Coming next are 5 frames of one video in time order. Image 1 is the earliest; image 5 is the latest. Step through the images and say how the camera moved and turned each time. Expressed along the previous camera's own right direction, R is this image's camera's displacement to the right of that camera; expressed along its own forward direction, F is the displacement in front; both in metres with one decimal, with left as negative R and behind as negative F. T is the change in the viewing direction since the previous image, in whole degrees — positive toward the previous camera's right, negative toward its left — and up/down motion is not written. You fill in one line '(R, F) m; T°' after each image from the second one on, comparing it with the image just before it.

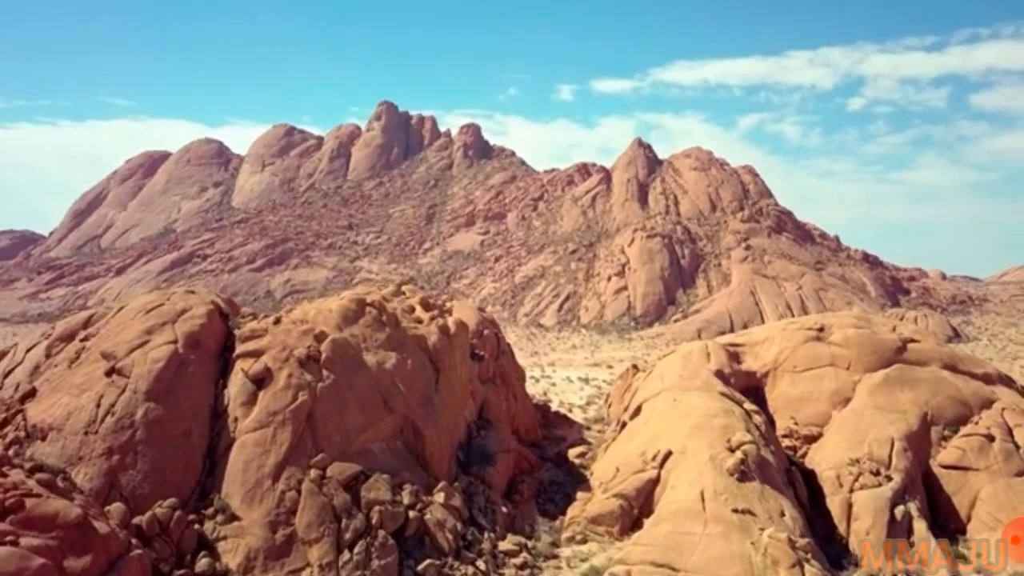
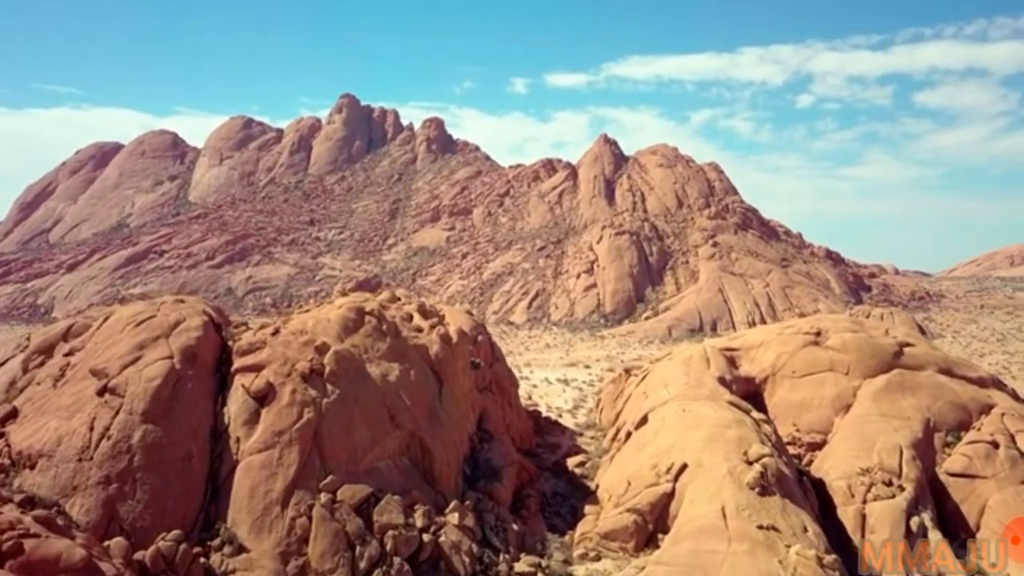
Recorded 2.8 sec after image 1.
(-0.9, +0.6) m; +3°
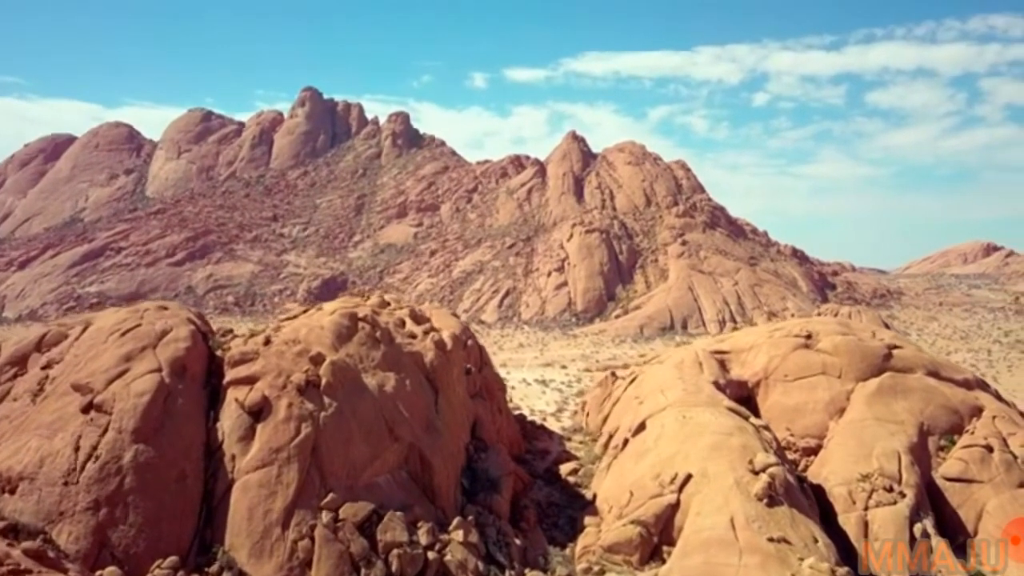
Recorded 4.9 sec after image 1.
(-0.7, +0.5) m; +3°
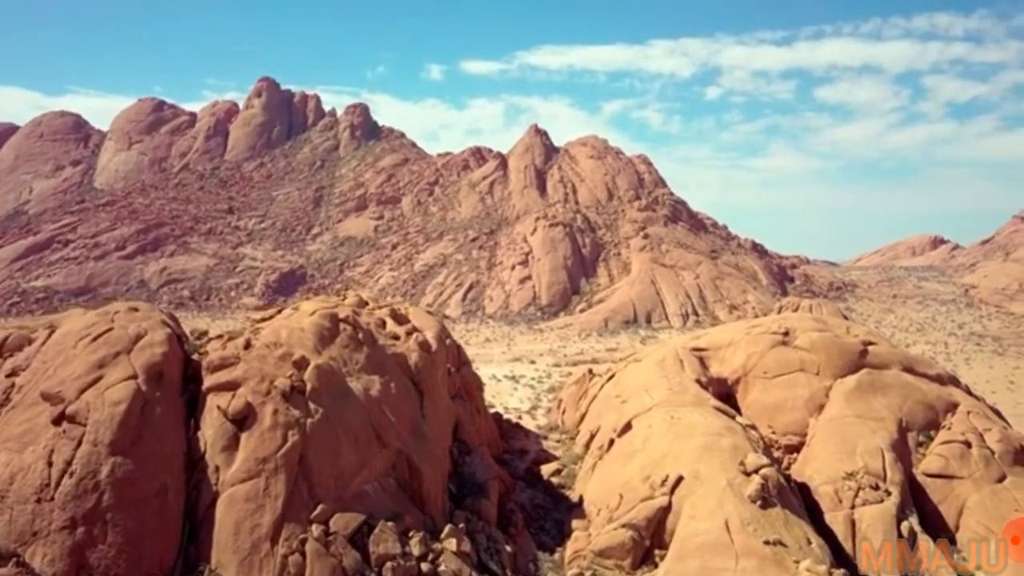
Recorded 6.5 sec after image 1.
(-0.5, +0.4) m; +3°
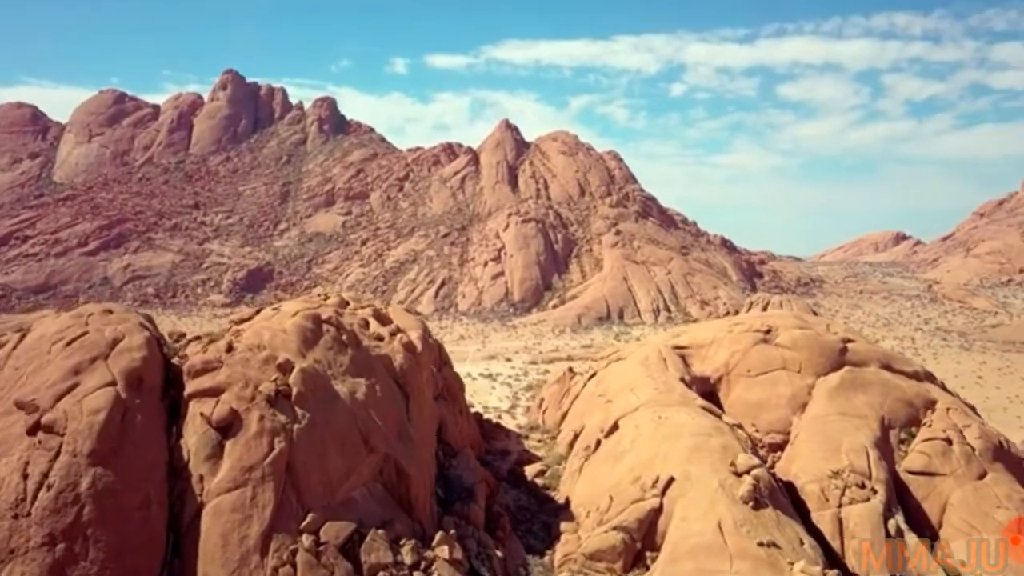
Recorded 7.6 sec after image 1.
(-0.3, +0.3) m; +2°
